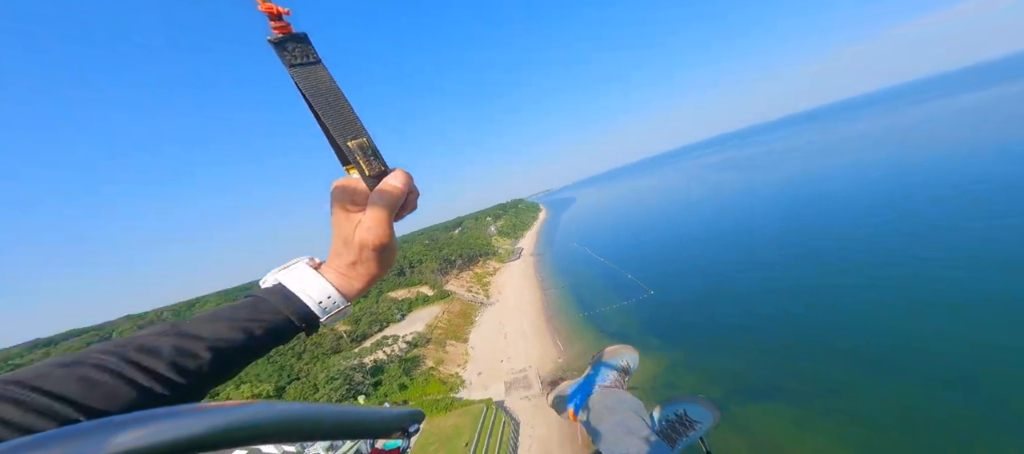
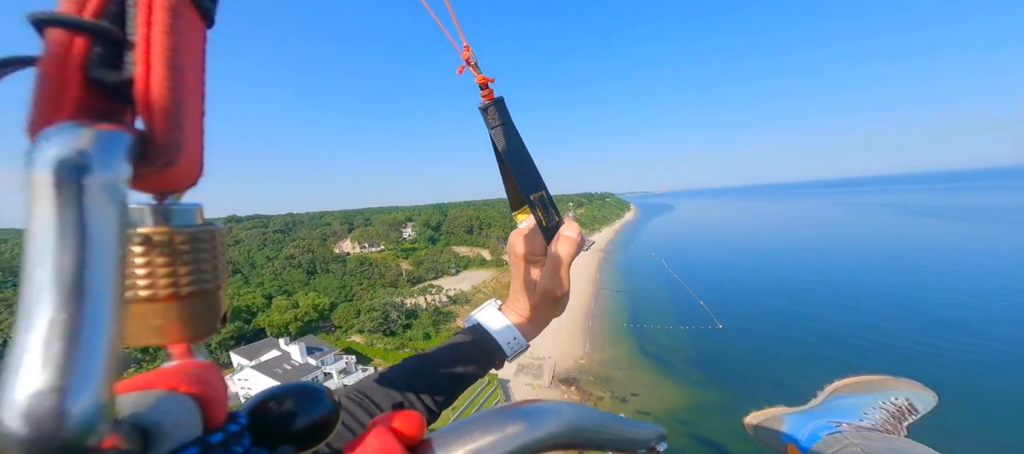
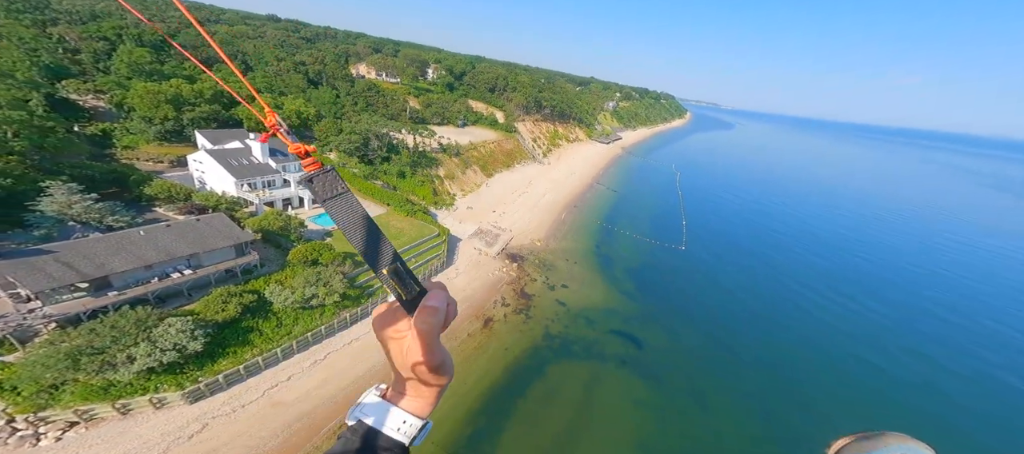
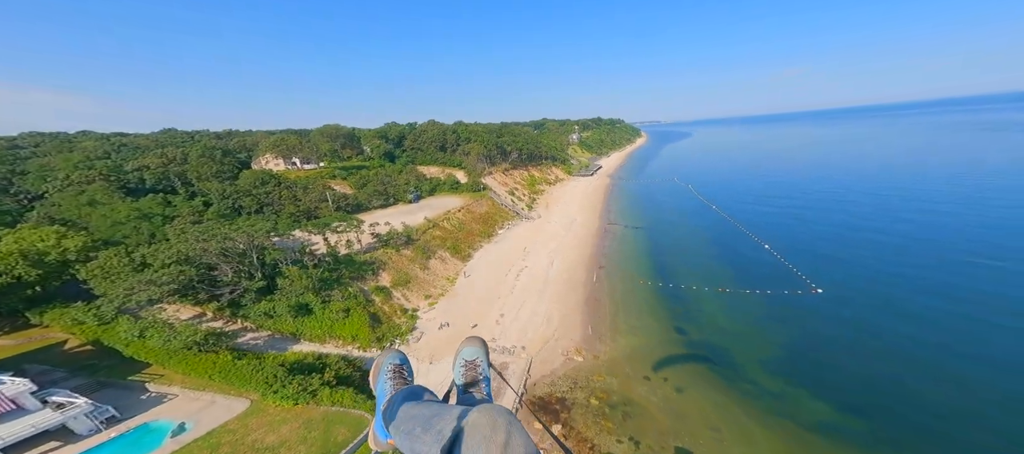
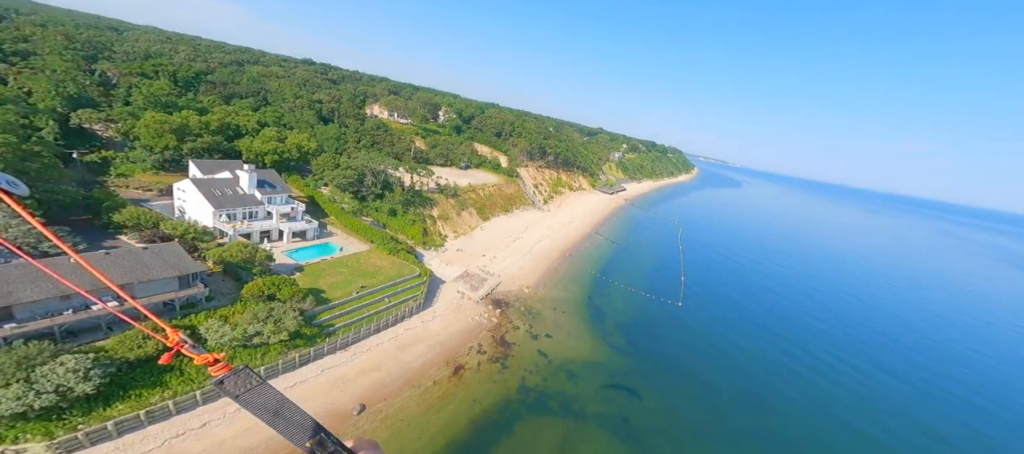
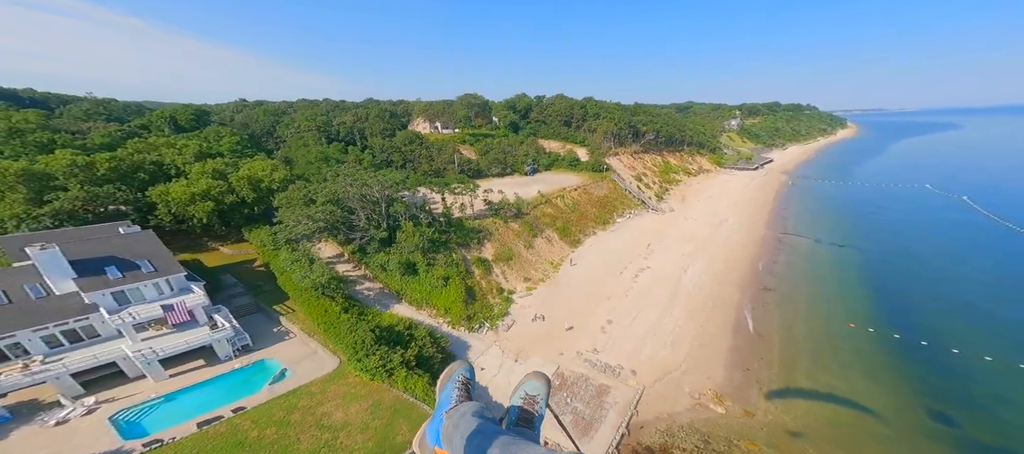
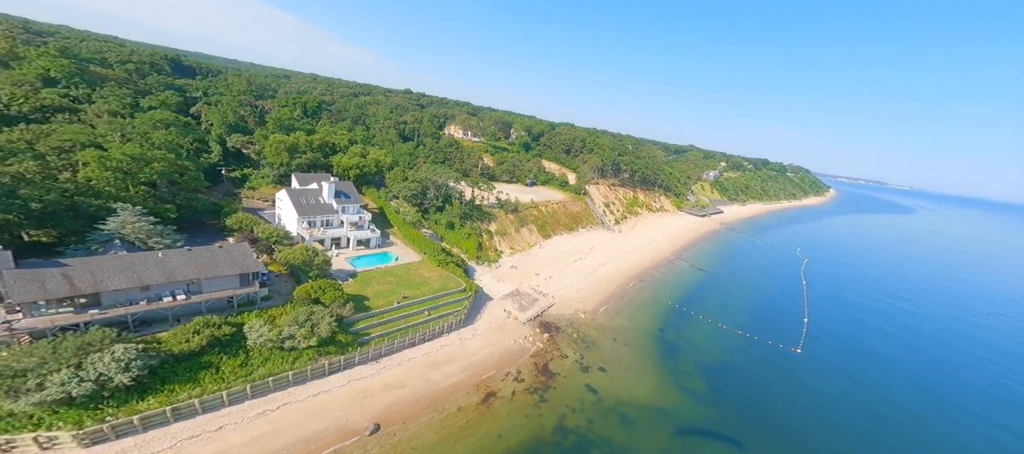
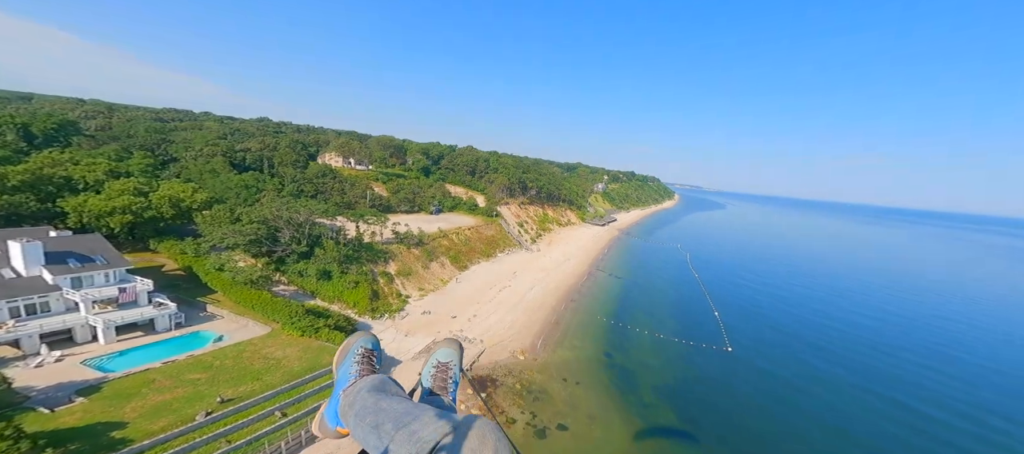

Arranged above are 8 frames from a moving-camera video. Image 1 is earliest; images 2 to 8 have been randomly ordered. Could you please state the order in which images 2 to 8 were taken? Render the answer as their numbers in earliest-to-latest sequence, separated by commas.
2, 3, 5, 7, 8, 4, 6
